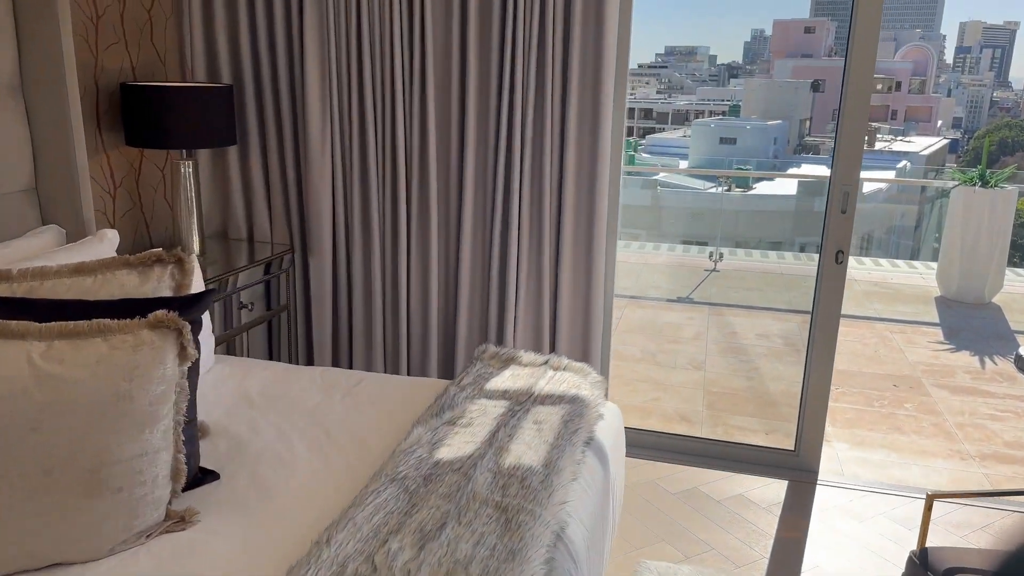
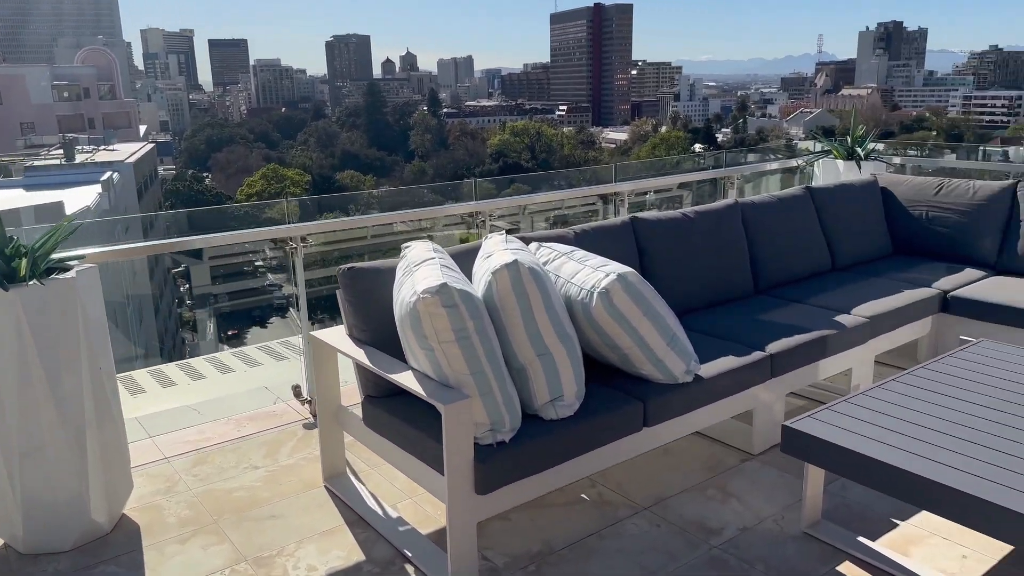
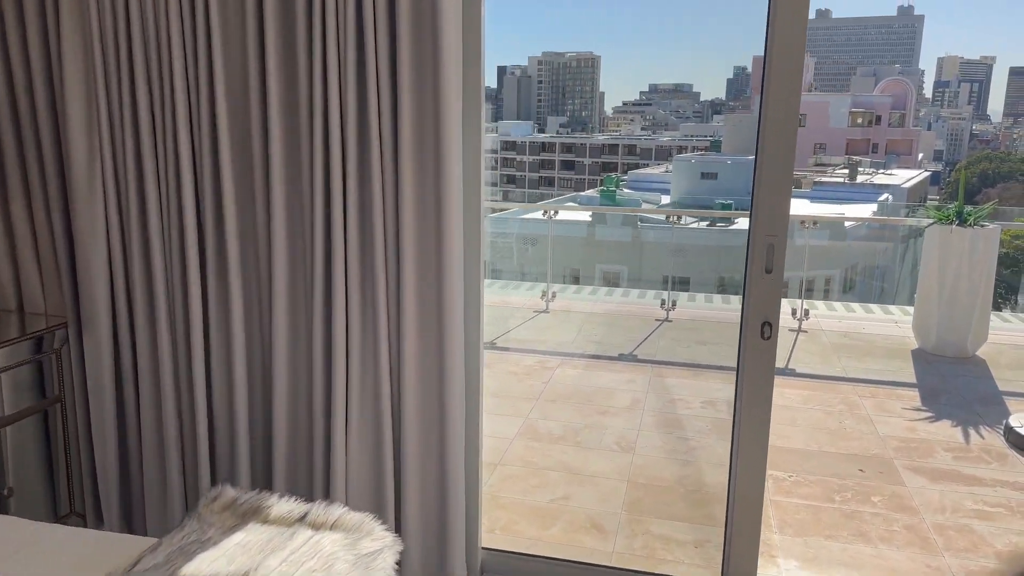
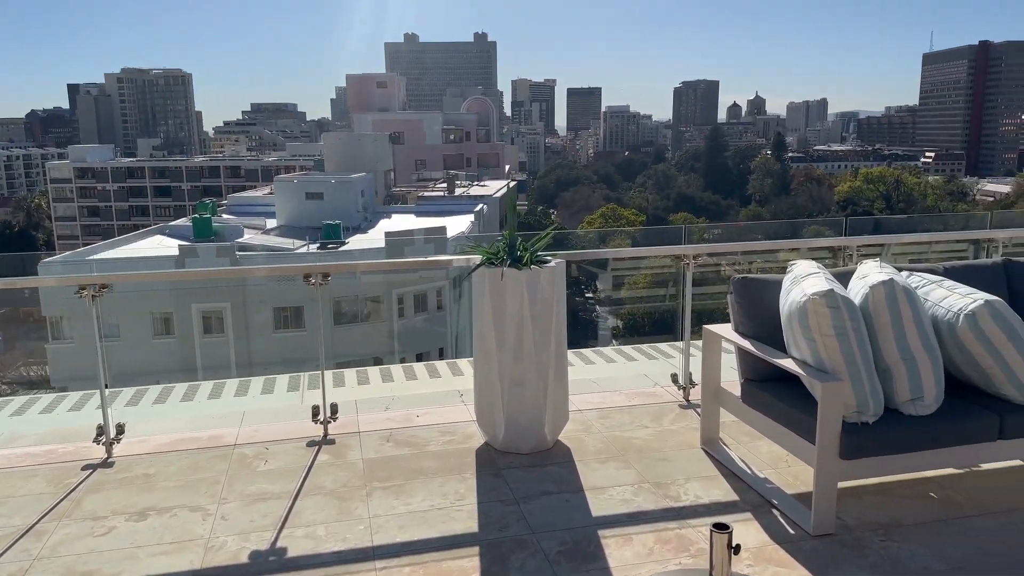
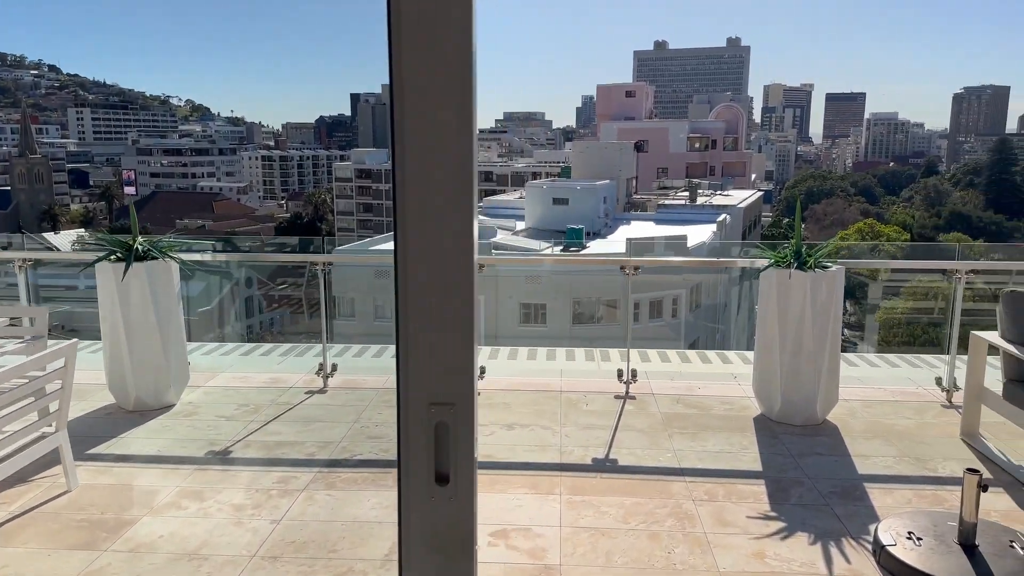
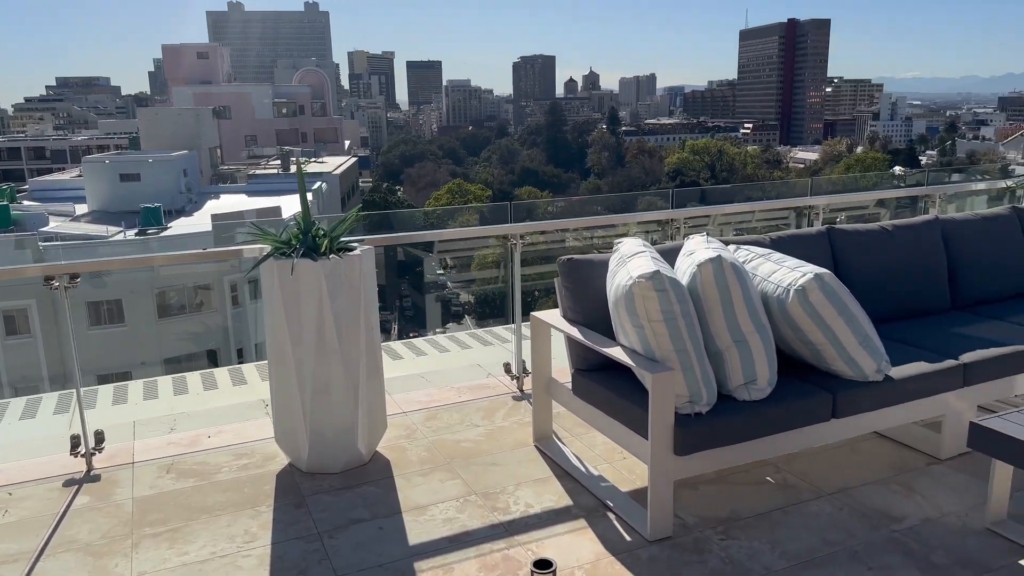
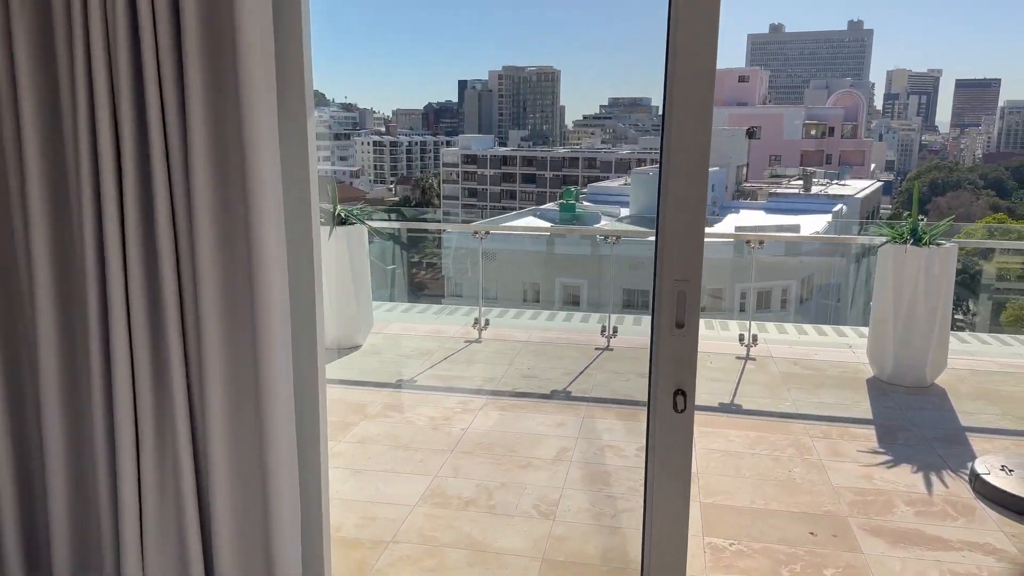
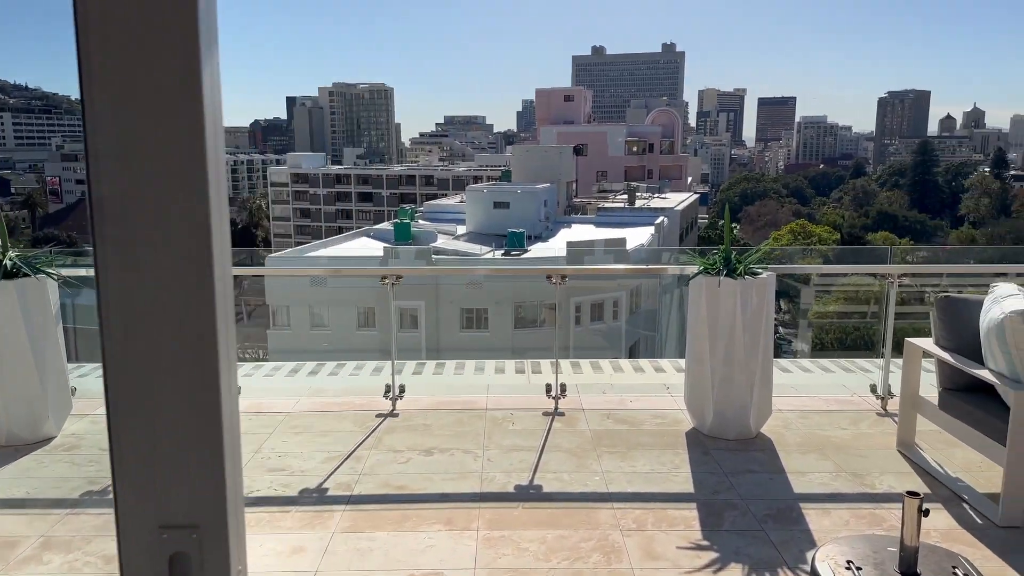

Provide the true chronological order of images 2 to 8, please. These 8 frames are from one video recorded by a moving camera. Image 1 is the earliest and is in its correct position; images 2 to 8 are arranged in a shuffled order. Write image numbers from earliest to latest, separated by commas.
3, 7, 5, 8, 4, 6, 2
